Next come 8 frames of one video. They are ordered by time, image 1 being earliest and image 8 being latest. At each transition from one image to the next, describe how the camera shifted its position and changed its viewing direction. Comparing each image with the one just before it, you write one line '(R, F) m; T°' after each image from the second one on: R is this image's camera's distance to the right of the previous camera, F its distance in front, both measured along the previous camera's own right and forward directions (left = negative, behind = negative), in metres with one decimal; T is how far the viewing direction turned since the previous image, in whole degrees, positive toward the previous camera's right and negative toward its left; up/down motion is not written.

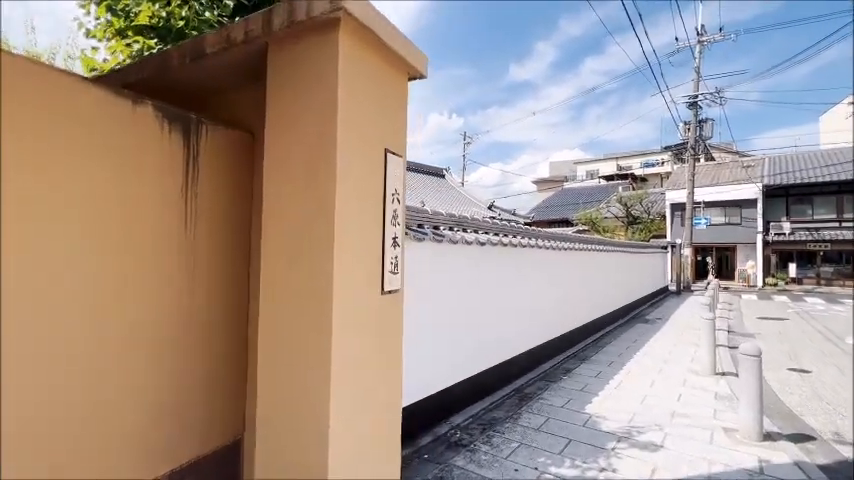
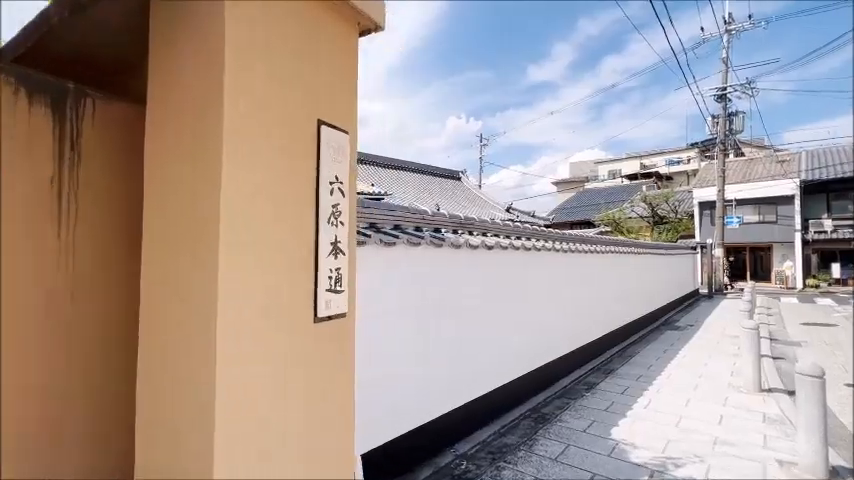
(+0.2, +0.4) m; -3°
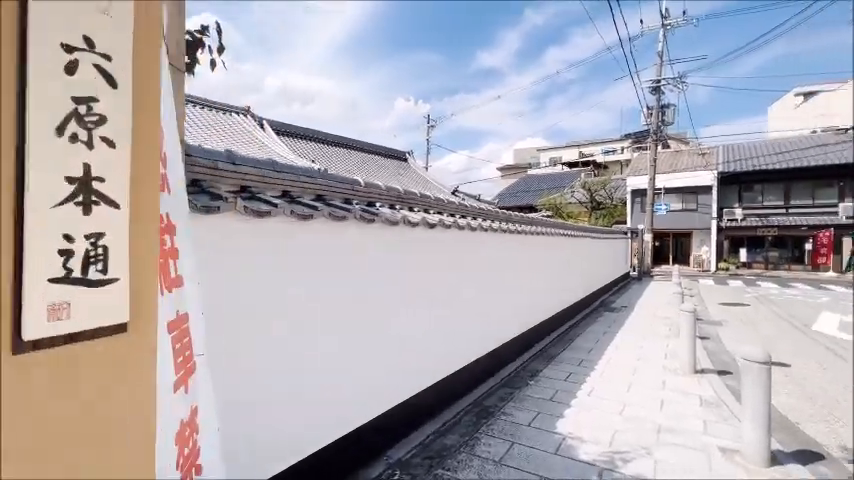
(+0.1, +0.5) m; +8°
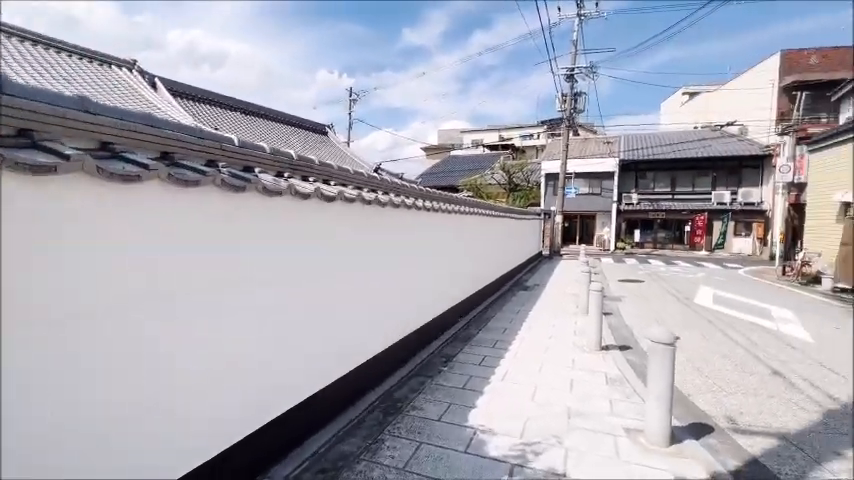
(+0.2, +0.5) m; +11°
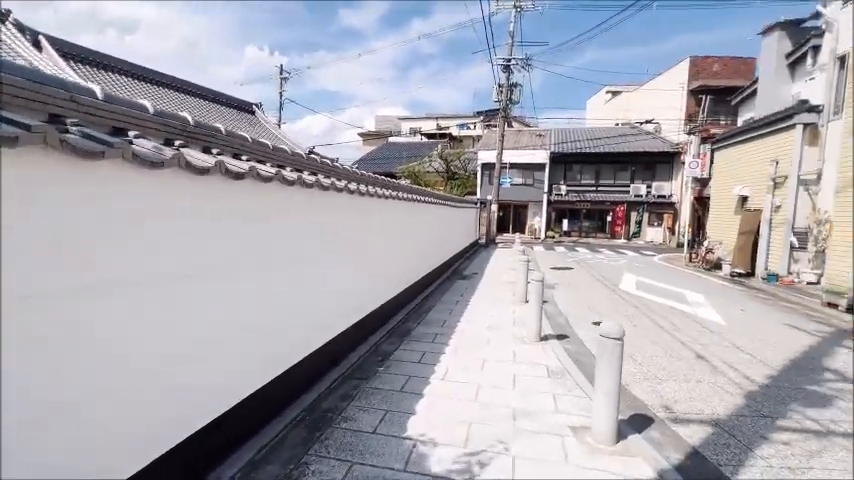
(0.0, +0.4) m; +9°
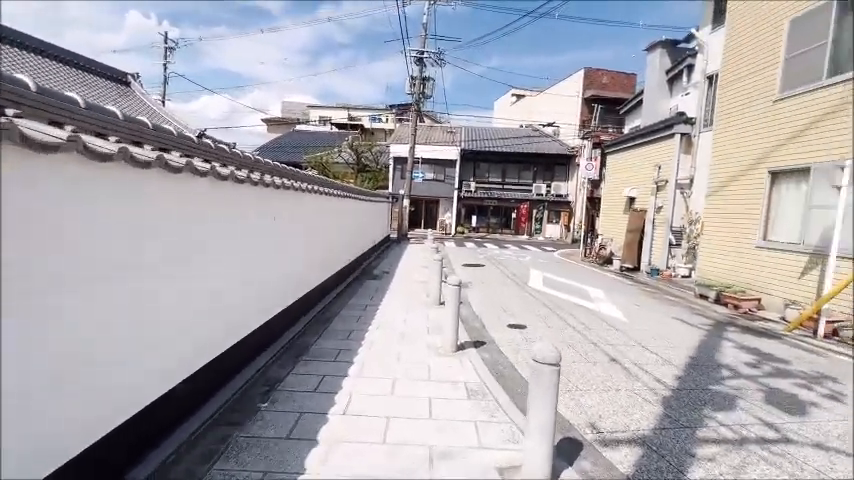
(+0.1, +0.7) m; +13°
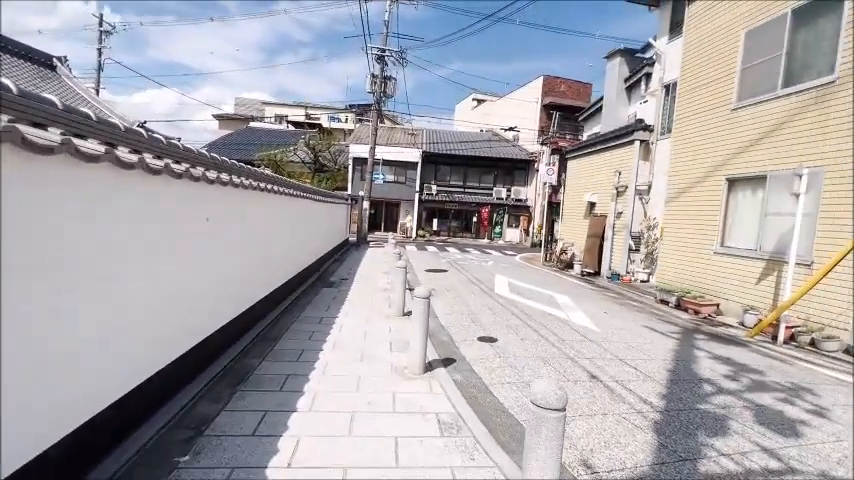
(-0.1, +0.6) m; +6°
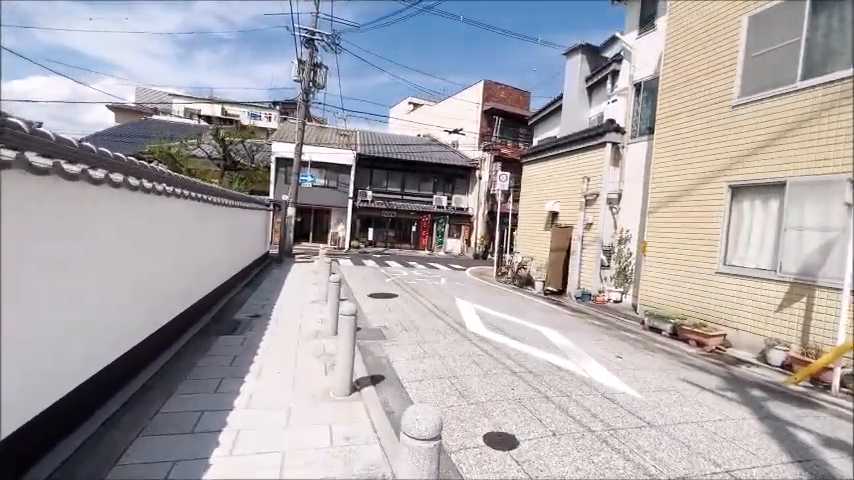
(-0.3, +2.4) m; +10°
